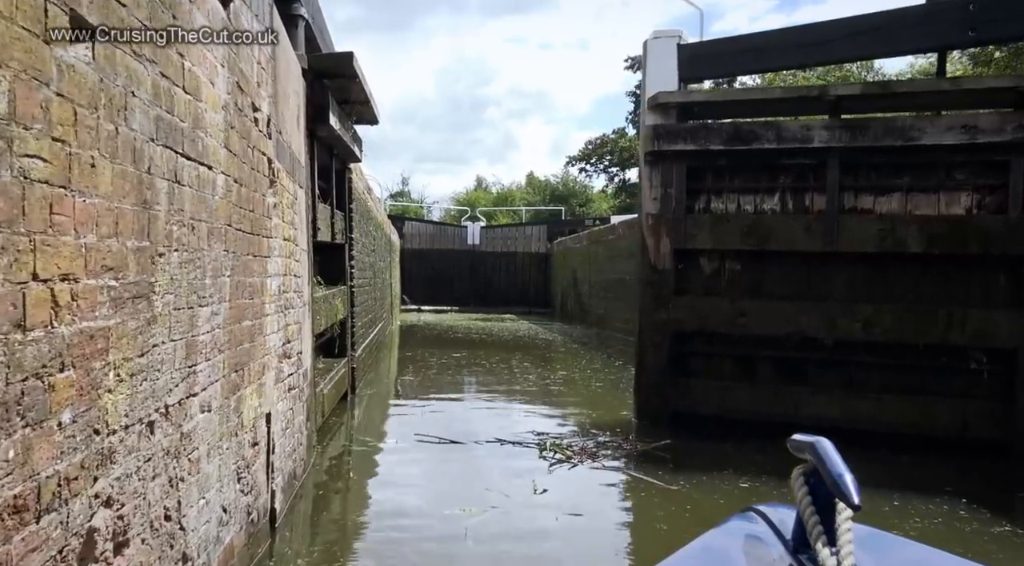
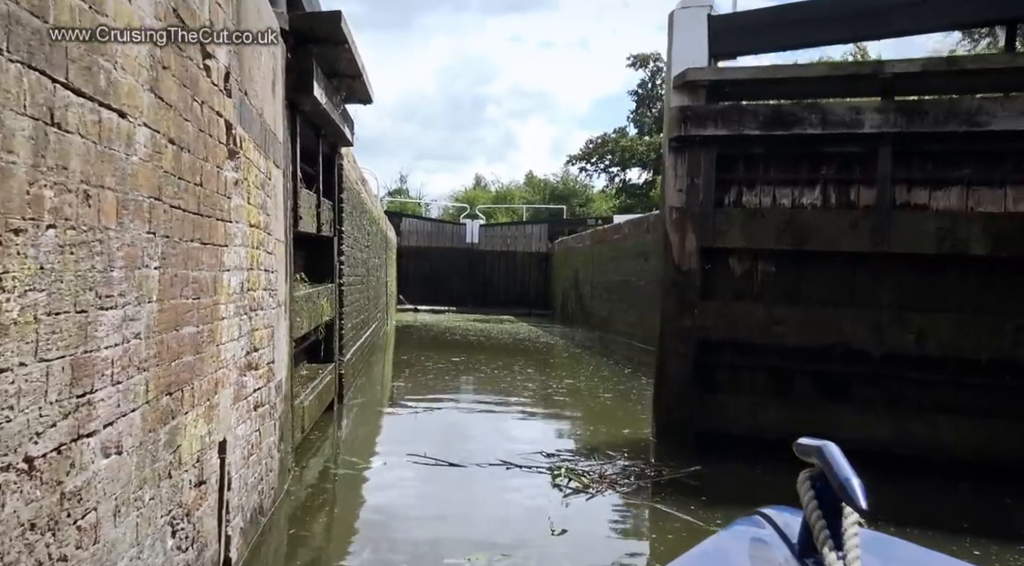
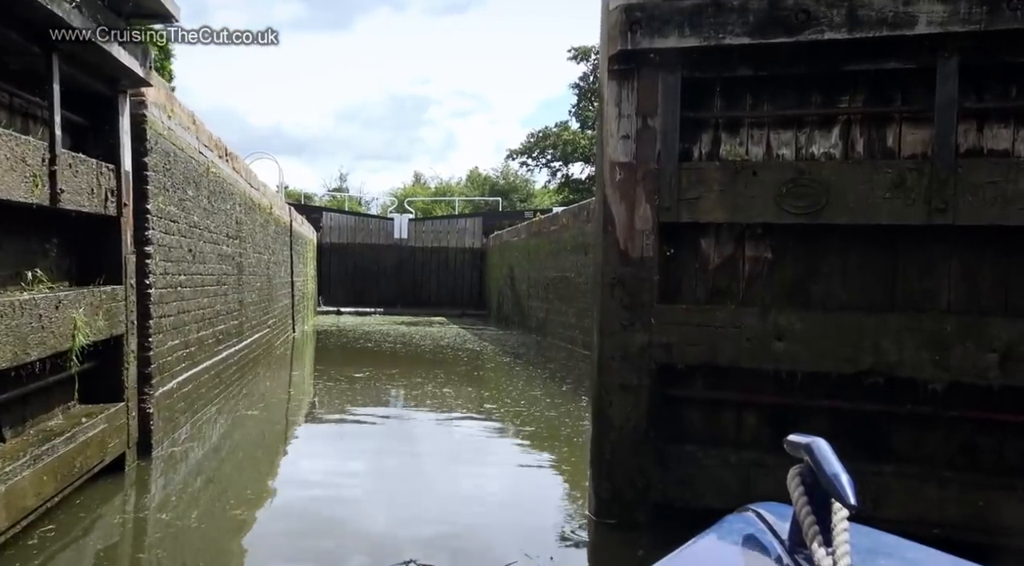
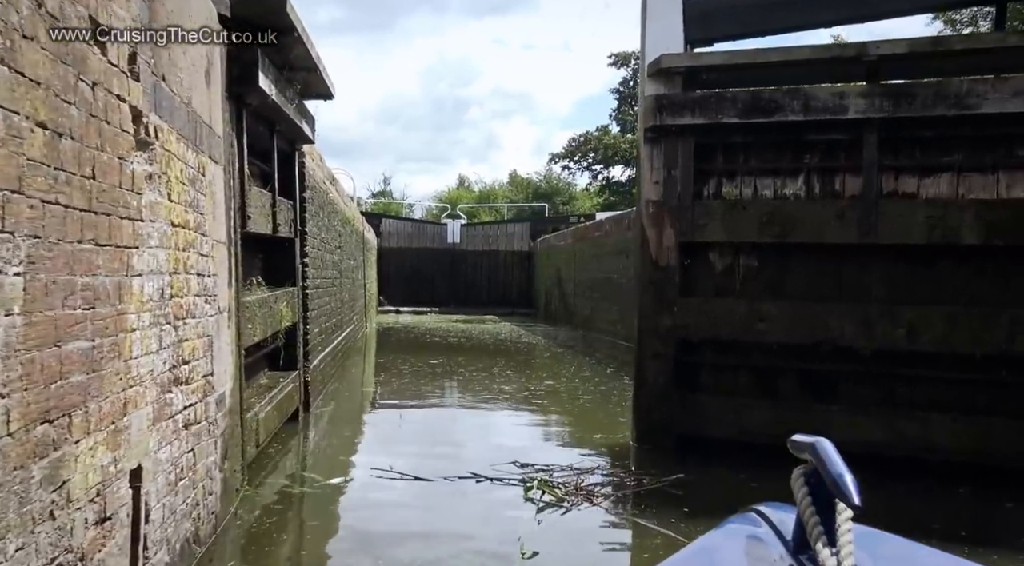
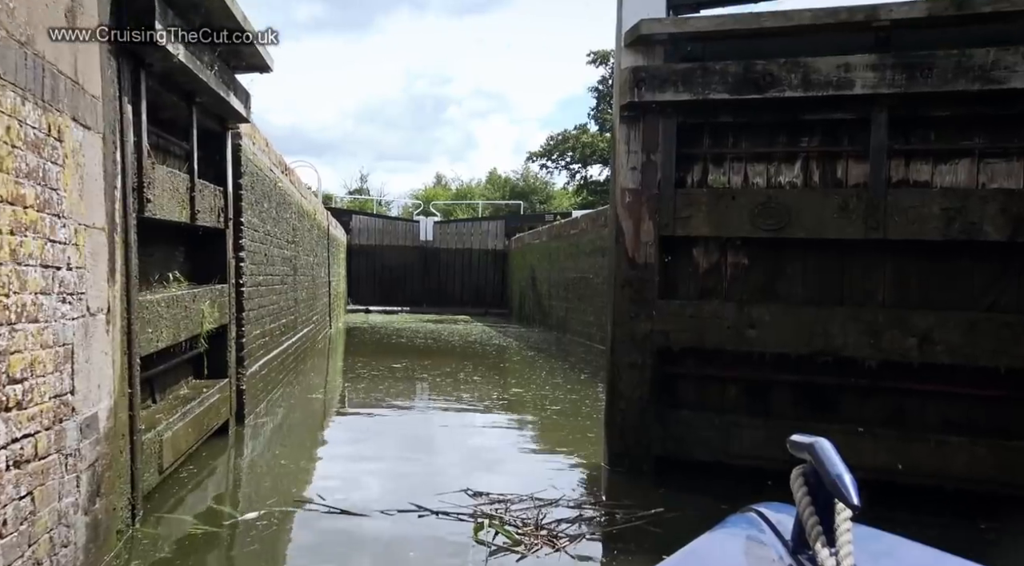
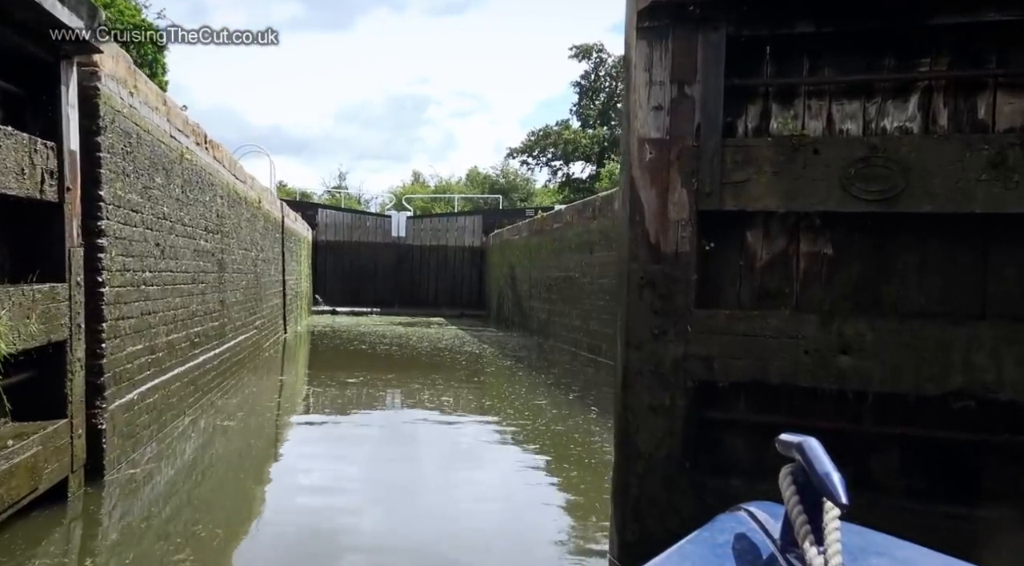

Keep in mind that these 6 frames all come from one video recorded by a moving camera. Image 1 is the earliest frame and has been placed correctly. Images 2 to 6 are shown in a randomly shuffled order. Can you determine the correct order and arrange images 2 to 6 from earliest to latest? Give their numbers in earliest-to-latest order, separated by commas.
2, 4, 5, 3, 6
